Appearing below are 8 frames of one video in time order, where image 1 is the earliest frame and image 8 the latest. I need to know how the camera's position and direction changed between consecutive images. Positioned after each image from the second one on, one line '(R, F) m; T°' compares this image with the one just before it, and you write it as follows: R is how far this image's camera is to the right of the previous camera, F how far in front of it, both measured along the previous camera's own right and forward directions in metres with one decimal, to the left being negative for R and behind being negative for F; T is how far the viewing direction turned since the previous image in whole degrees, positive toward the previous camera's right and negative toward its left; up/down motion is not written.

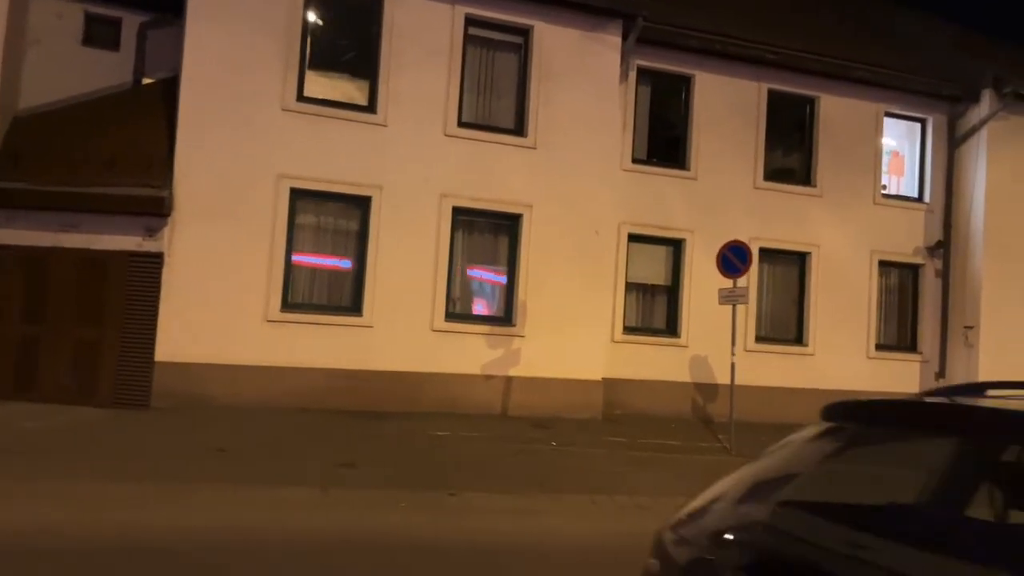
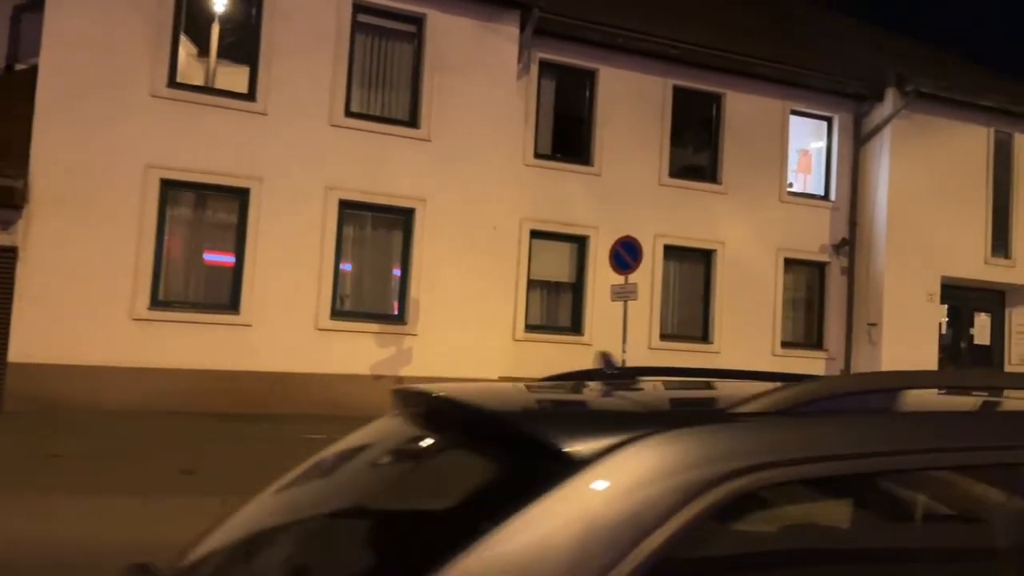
(+1.1, +0.4) m; +3°
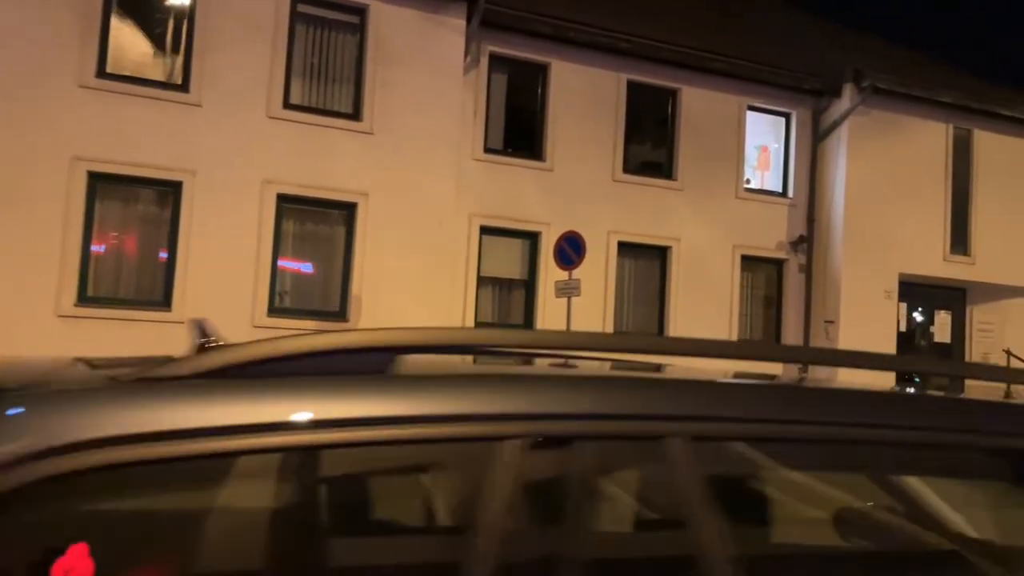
(+0.7, +0.3) m; +1°
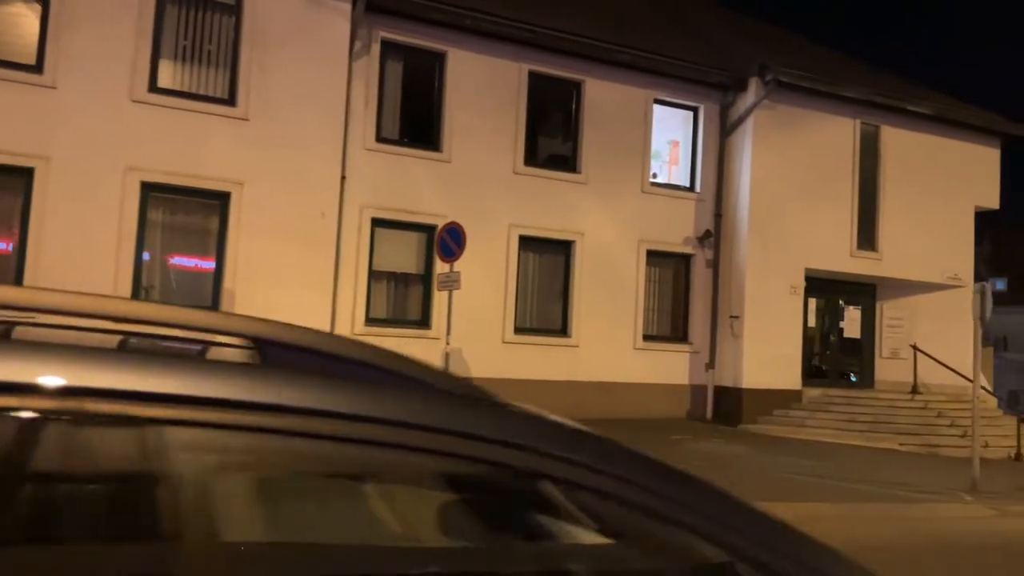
(+1.2, +0.4) m; +3°
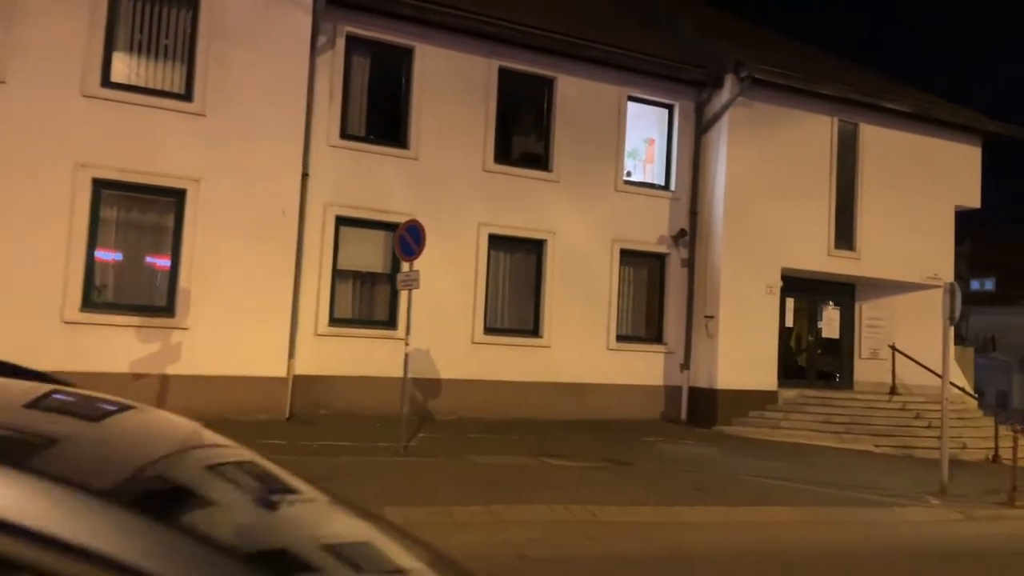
(+0.5, +0.3) m; 0°
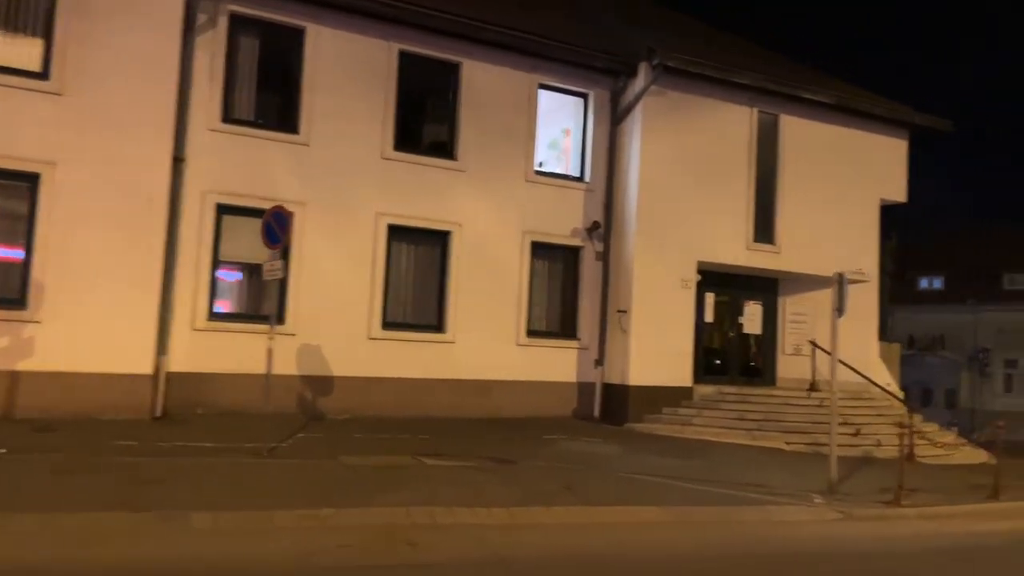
(+1.4, +0.6) m; +2°
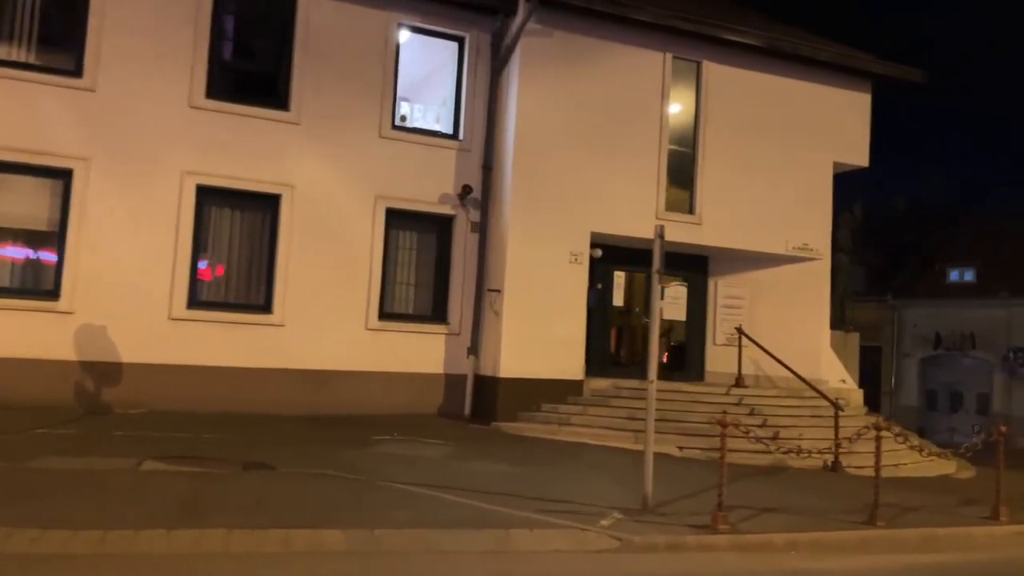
(+3.5, +2.5) m; -4°
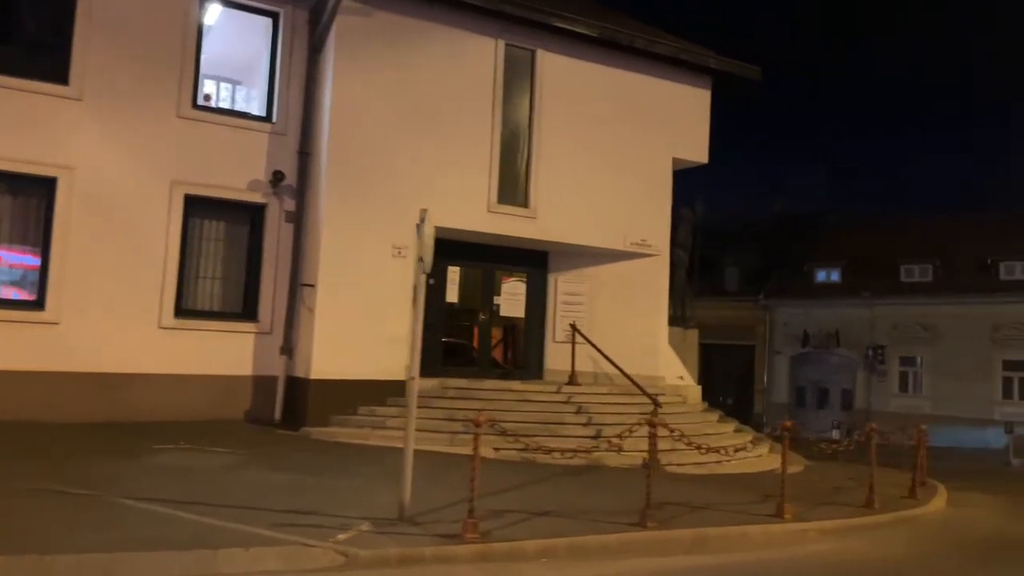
(+1.5, +0.6) m; +7°
